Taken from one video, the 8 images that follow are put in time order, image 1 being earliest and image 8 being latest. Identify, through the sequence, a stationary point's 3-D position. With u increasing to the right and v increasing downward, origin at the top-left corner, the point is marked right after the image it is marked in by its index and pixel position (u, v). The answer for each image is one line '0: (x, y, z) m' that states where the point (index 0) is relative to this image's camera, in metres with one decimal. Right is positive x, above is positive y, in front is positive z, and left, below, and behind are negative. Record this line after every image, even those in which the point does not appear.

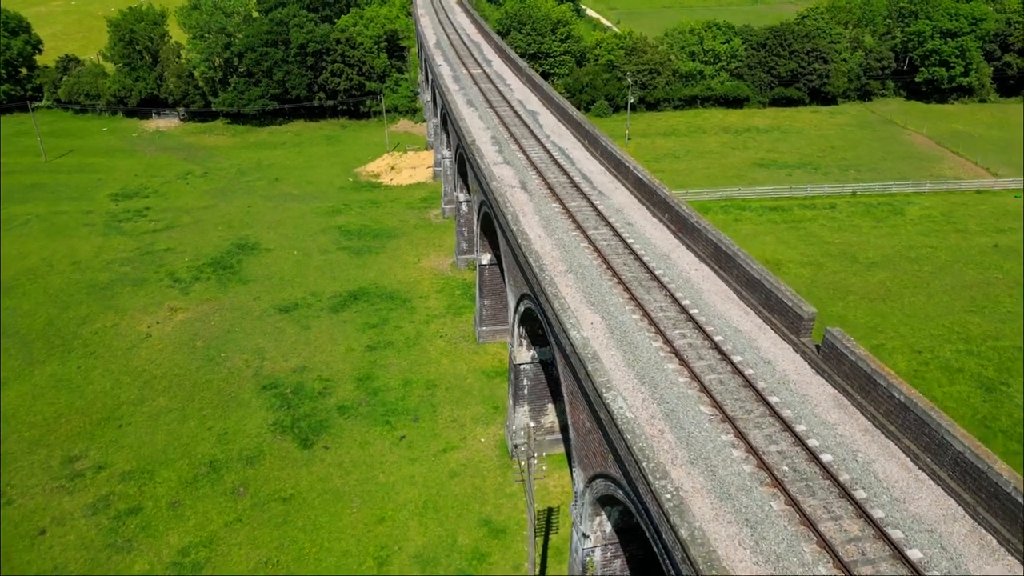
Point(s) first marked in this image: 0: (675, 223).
0: (+4.4, +1.8, +19.6) m
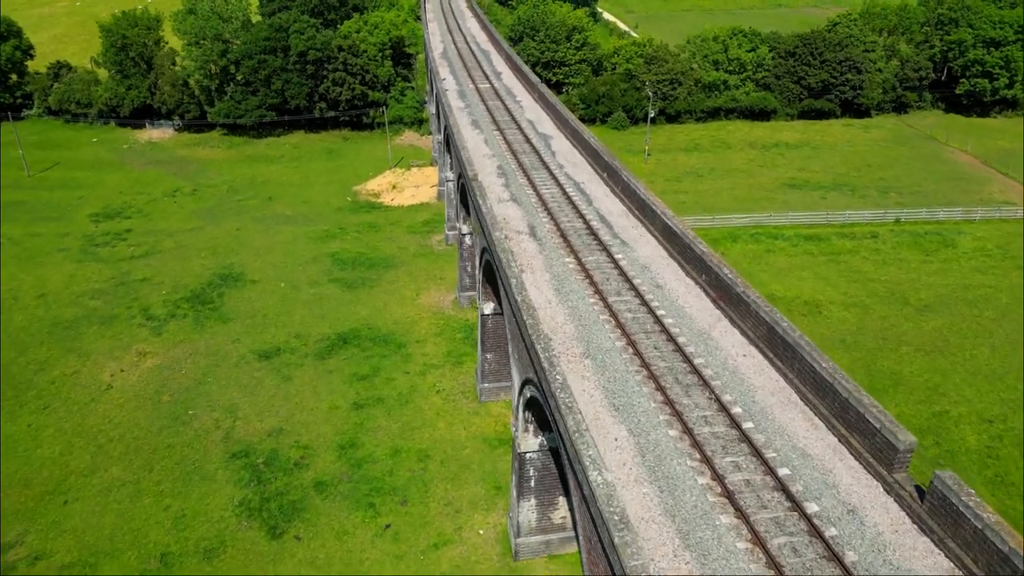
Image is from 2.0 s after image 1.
0: (+4.5, 0.0, +16.1) m
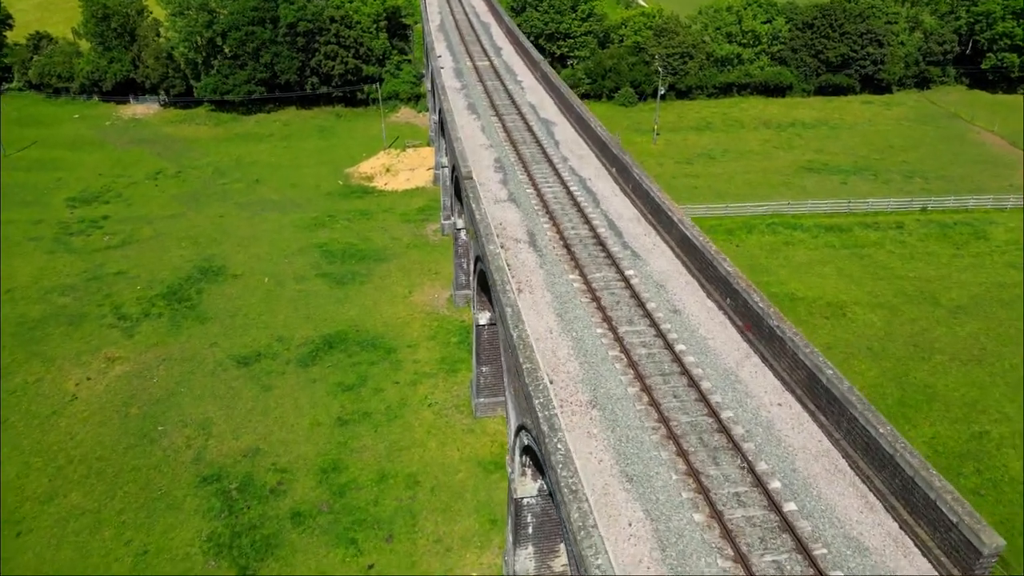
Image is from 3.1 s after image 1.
0: (+4.4, -0.5, +13.9) m
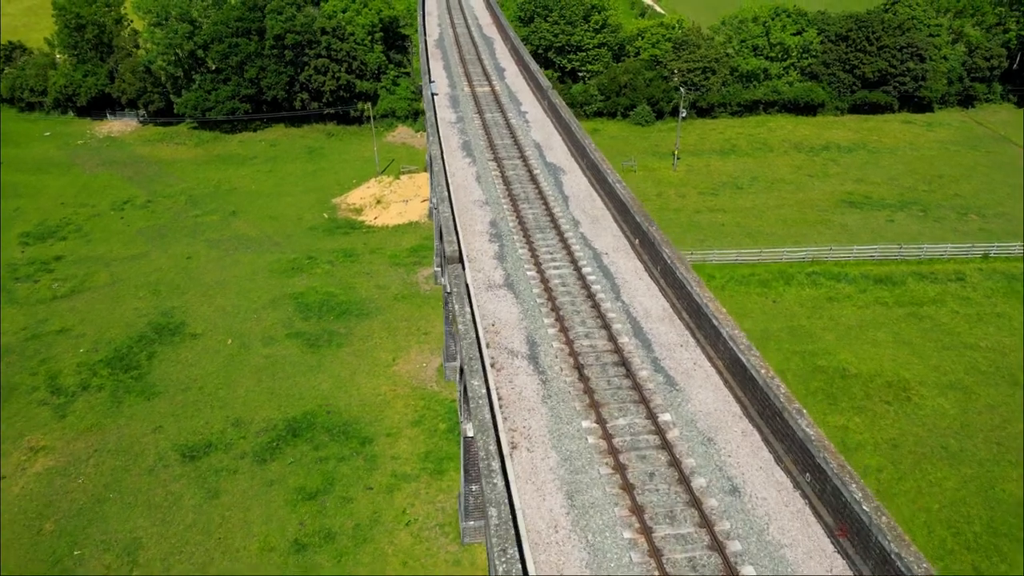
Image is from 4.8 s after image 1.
0: (+4.3, -3.0, +9.6) m
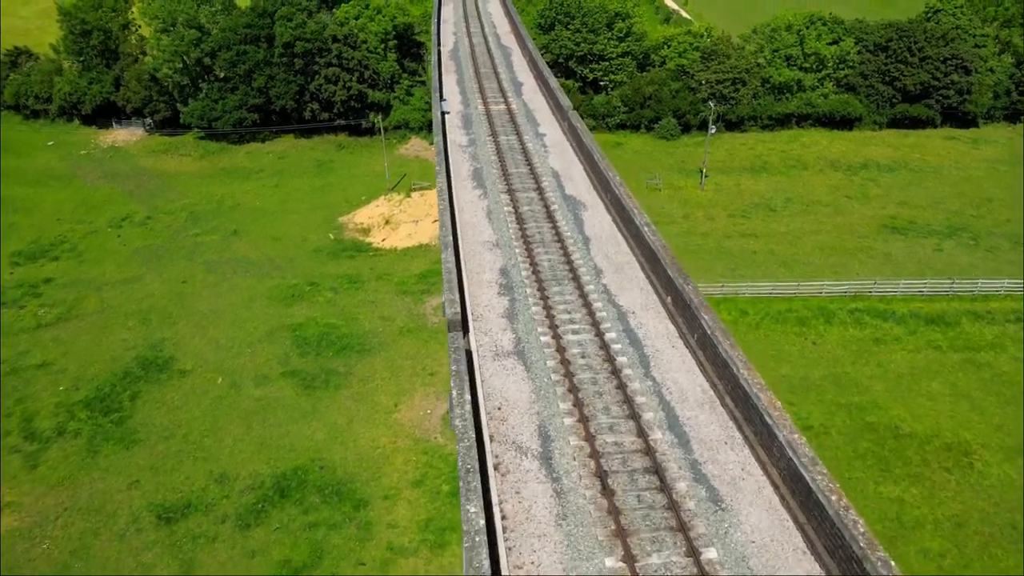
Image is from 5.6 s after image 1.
0: (+4.3, -4.3, +7.2) m
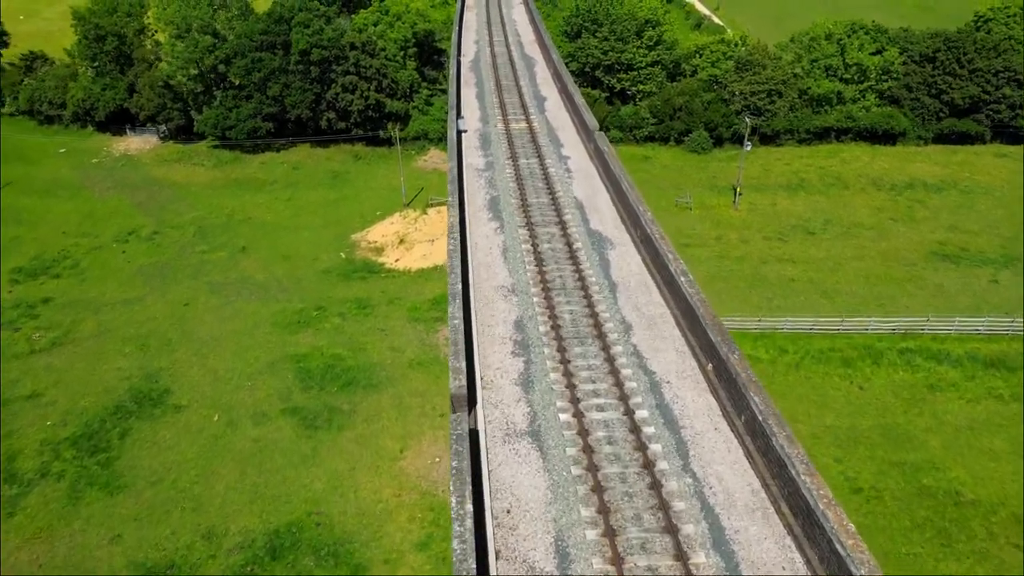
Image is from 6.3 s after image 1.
0: (+4.3, -5.5, +5.2) m
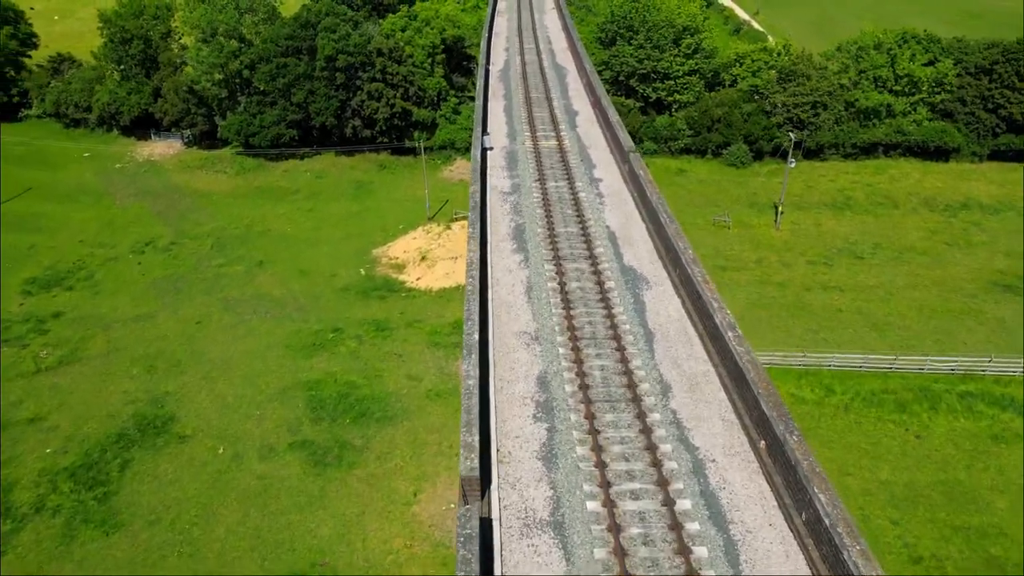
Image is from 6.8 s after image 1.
0: (+4.2, -6.5, +3.4) m
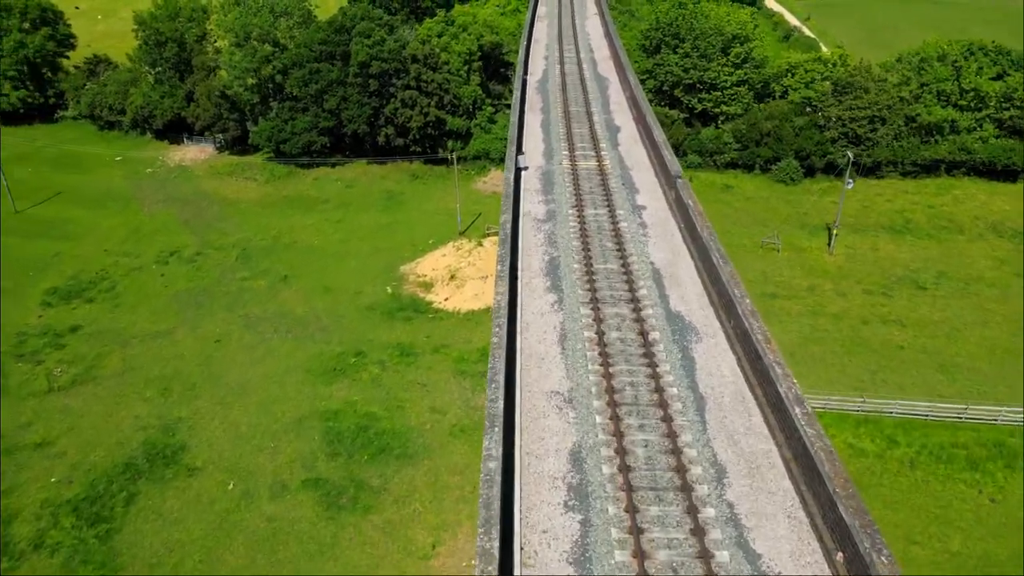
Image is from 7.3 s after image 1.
0: (+4.1, -7.5, +1.5) m
